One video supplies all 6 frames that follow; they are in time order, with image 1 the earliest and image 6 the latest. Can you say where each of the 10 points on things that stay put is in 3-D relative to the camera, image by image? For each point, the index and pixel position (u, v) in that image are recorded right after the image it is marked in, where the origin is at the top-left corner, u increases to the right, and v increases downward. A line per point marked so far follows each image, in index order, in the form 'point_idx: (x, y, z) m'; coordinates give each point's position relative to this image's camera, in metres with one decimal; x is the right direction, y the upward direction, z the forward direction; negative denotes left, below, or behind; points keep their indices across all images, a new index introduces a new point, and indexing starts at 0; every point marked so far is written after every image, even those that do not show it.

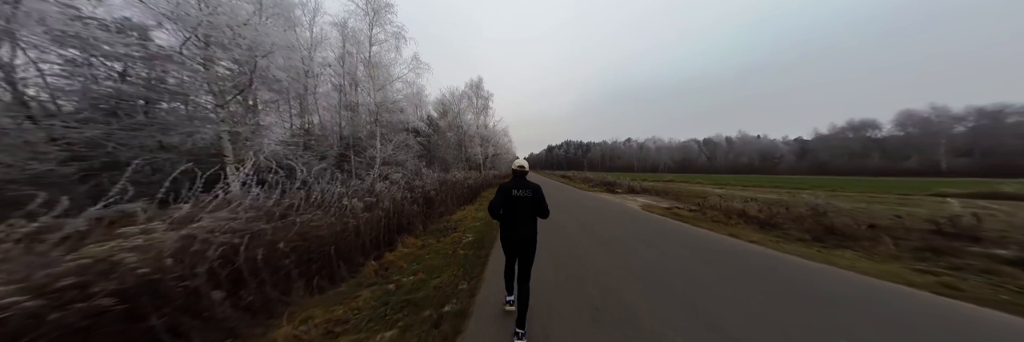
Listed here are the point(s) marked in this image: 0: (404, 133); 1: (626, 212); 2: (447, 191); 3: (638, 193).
0: (-8.1, +2.9, +16.1) m
1: (+5.3, -2.0, +11.2) m
2: (-3.5, -1.1, +11.5) m
3: (+10.6, -1.9, +18.0) m
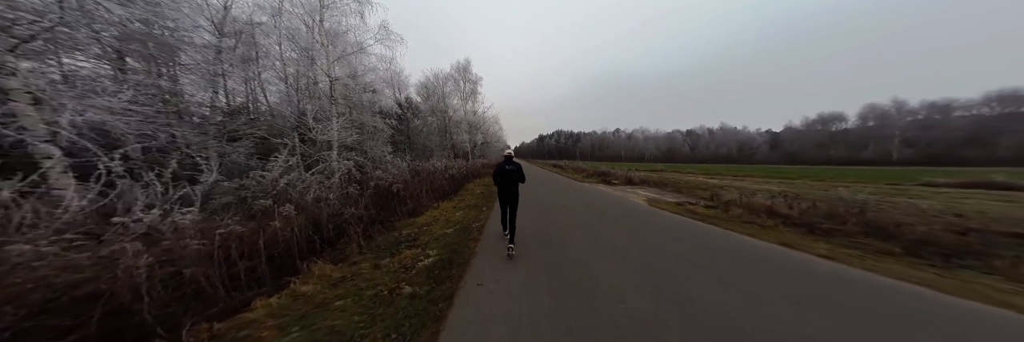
0: (-9.1, +3.6, +13.7) m
1: (+4.6, -1.5, +9.8) m
2: (-4.2, -0.6, +9.6) m
3: (+9.5, -1.1, +16.9) m
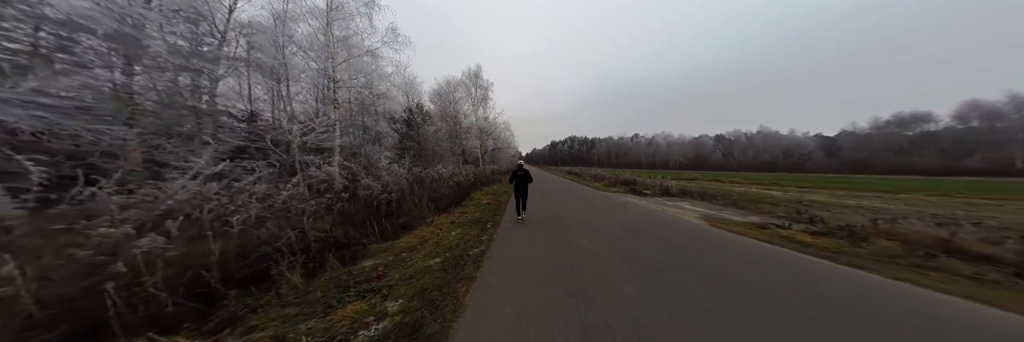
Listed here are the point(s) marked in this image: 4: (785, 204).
0: (-8.0, +3.2, +13.0) m
1: (+5.2, -1.8, +7.7) m
2: (-3.5, -0.8, +8.3) m
3: (+10.8, -1.7, +14.2) m
4: (+15.1, -1.9, +11.6) m
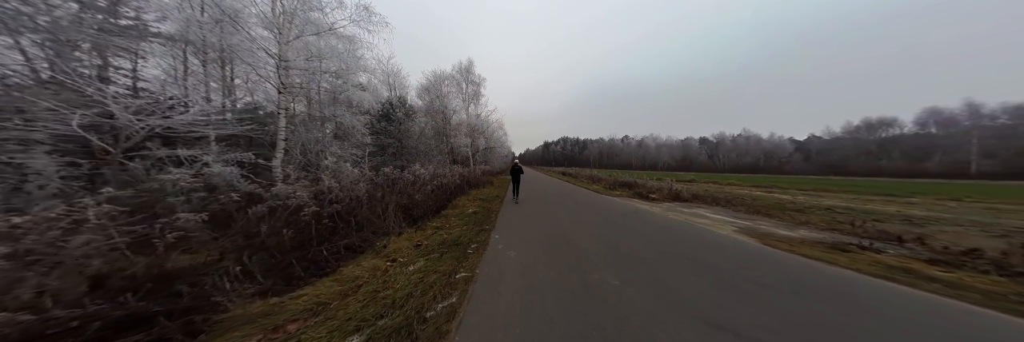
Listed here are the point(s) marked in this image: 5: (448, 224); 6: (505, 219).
0: (-8.3, +3.1, +10.9) m
1: (+5.0, -1.8, +6.0) m
2: (-3.8, -0.9, +6.4) m
3: (+10.3, -1.8, +12.7) m
4: (+14.7, -2.0, +10.3) m
5: (-2.0, -1.6, +6.5) m
6: (-0.2, -1.6, +7.2) m
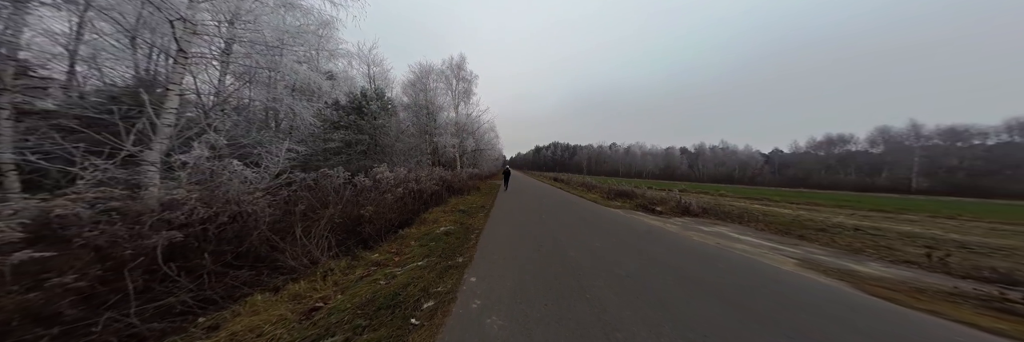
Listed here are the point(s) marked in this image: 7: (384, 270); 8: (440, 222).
0: (-8.8, +3.1, +8.6) m
1: (+4.7, -2.1, +4.2) m
2: (-4.1, -0.9, +4.2) m
3: (+9.7, -2.3, +11.3) m
4: (+14.2, -2.6, +9.0) m
5: (-2.3, -1.7, +4.4) m
6: (-0.6, -1.8, +5.2) m
7: (-2.2, -1.7, +3.6) m
8: (-2.6, -1.8, +7.7) m
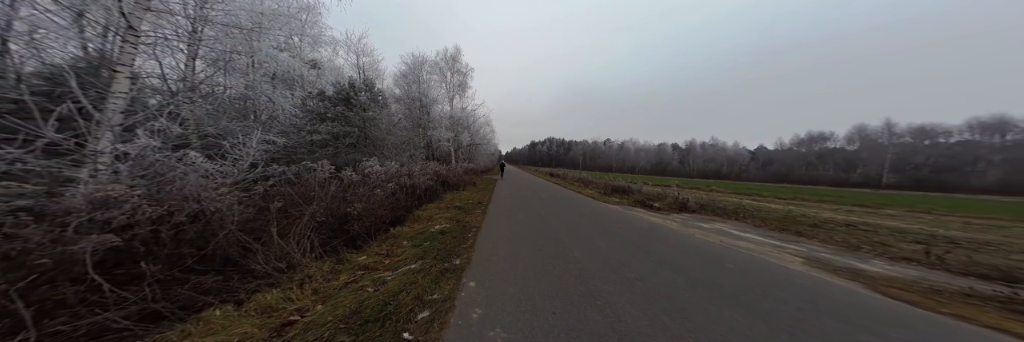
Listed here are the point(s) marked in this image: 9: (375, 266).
0: (-8.8, +3.4, +8.0) m
1: (+4.7, -2.0, +4.1) m
2: (-4.0, -0.7, +3.7) m
3: (+9.5, -2.1, +11.3) m
4: (+14.0, -2.4, +9.2) m
5: (-2.3, -1.6, +4.0) m
6: (-0.6, -1.6, +4.8) m
7: (-2.1, -1.6, +3.2) m
8: (-2.7, -1.6, +7.3) m
9: (-2.3, -1.6, +3.6) m
